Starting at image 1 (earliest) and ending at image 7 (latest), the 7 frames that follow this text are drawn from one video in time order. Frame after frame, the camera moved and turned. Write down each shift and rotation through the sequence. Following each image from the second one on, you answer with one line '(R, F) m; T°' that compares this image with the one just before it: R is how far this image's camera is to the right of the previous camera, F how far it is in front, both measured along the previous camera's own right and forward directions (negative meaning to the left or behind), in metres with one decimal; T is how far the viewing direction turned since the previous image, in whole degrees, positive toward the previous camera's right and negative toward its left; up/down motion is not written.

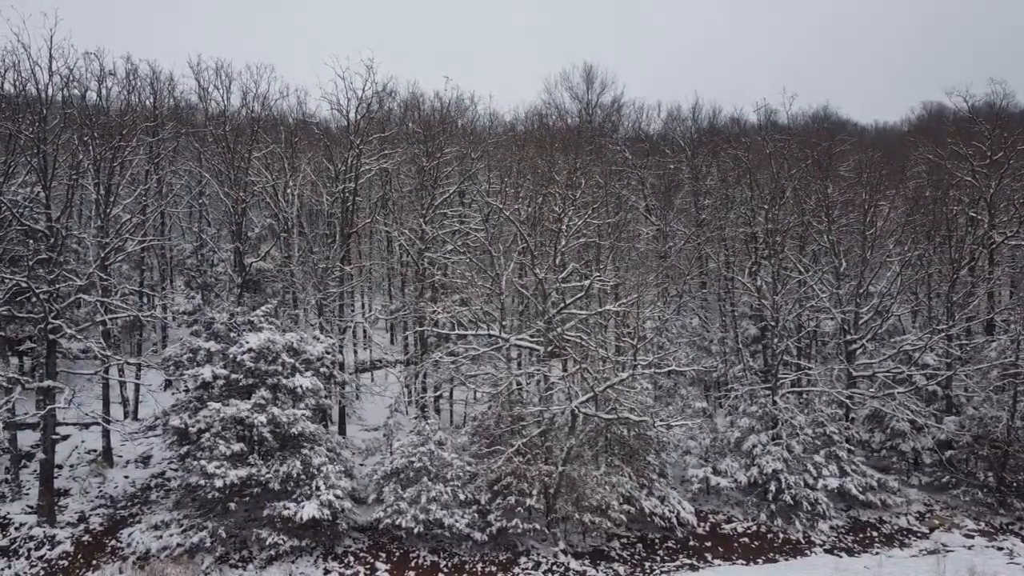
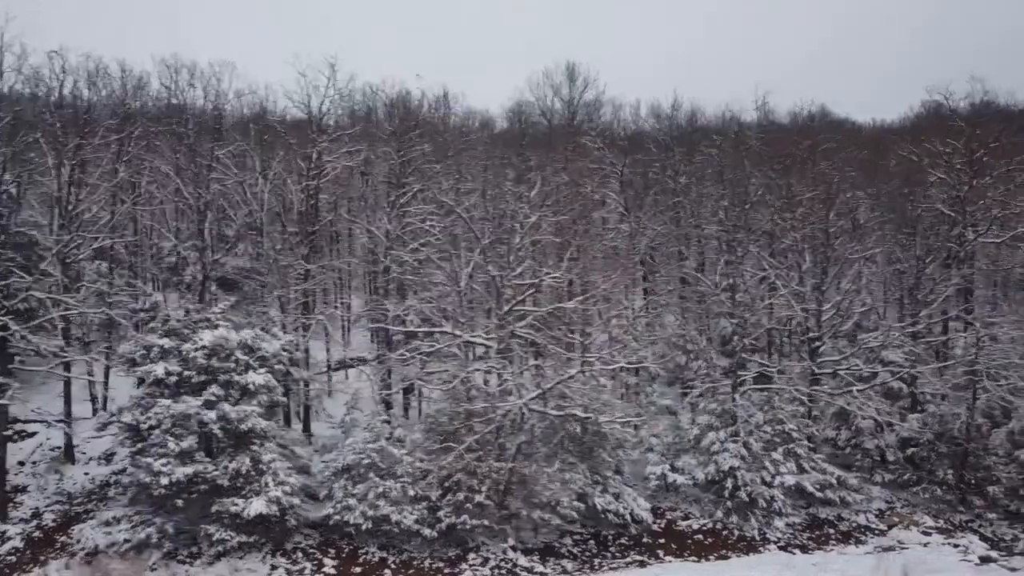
(+0.9, 0.0) m; 0°
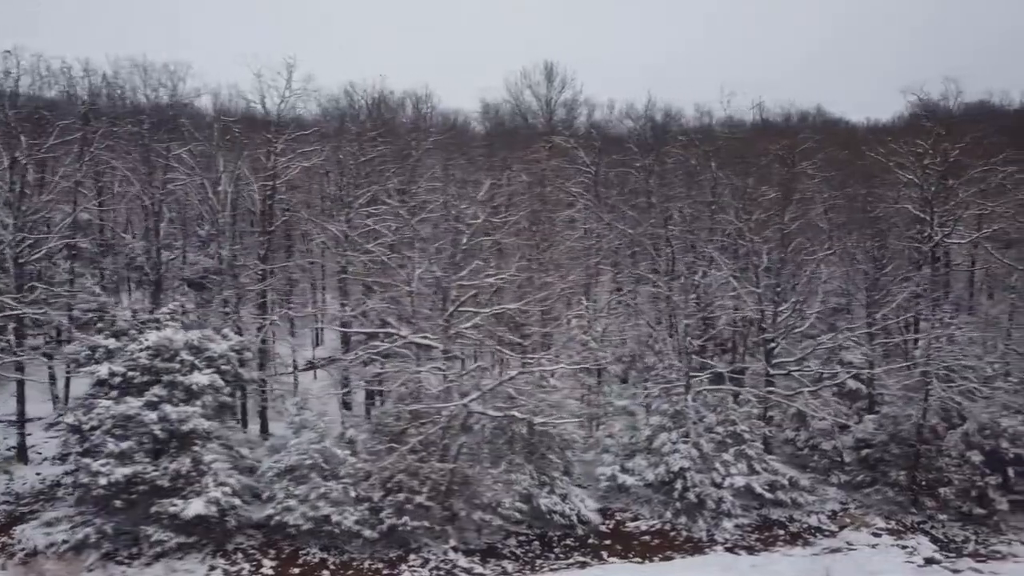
(+1.0, 0.0) m; 0°
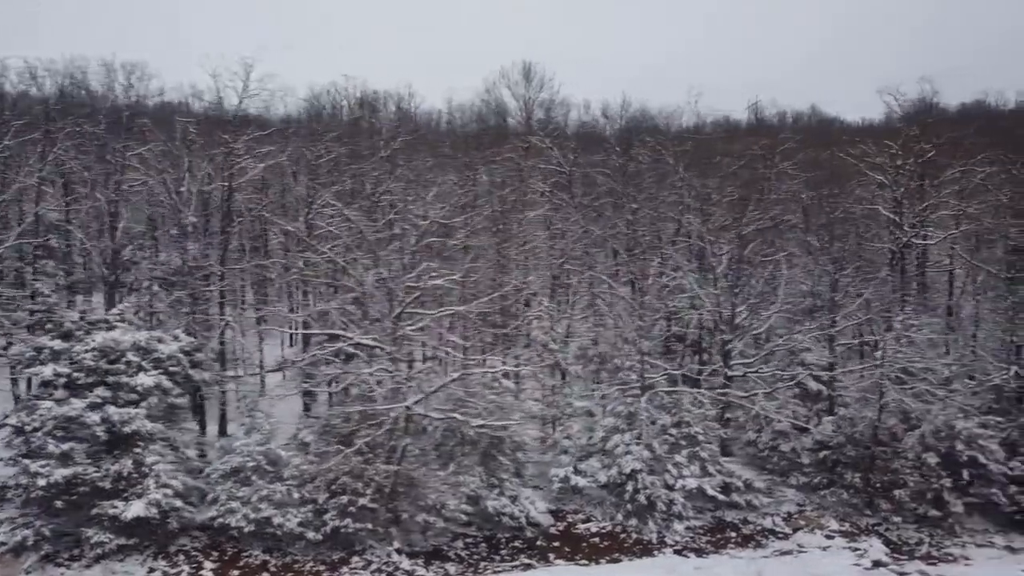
(+1.0, 0.0) m; 0°
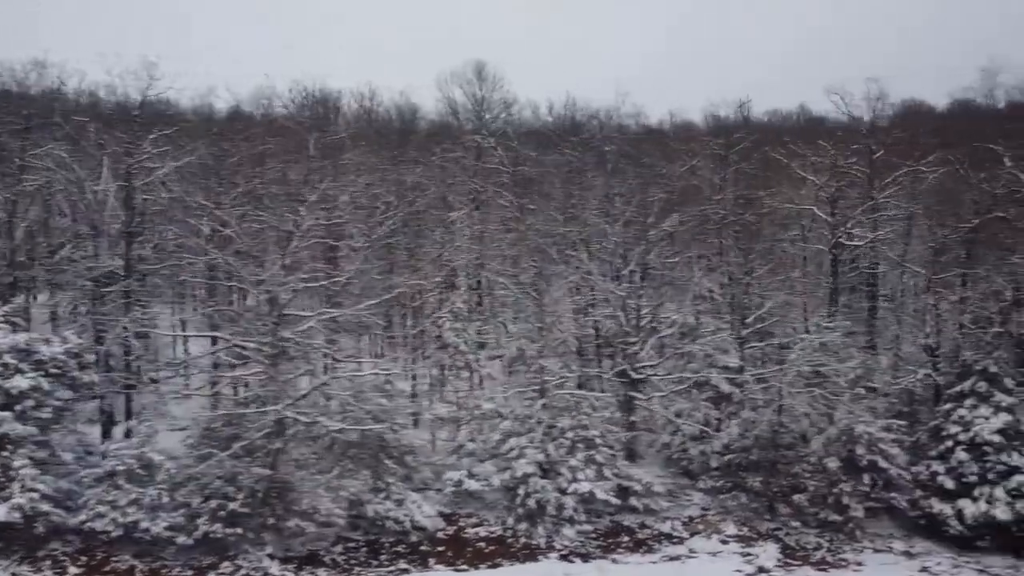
(+2.2, +0.2) m; 0°
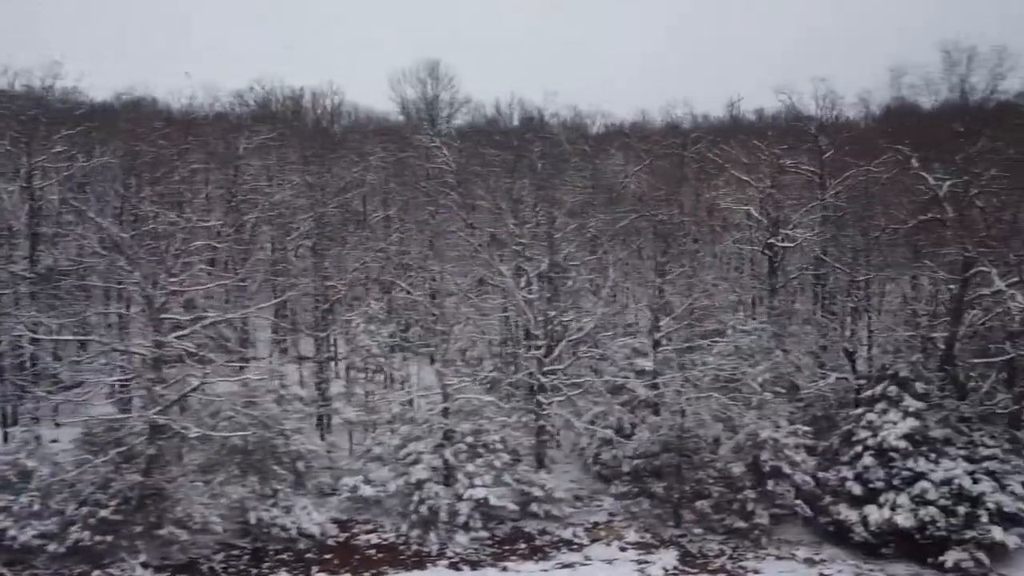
(+2.0, +0.3) m; 0°
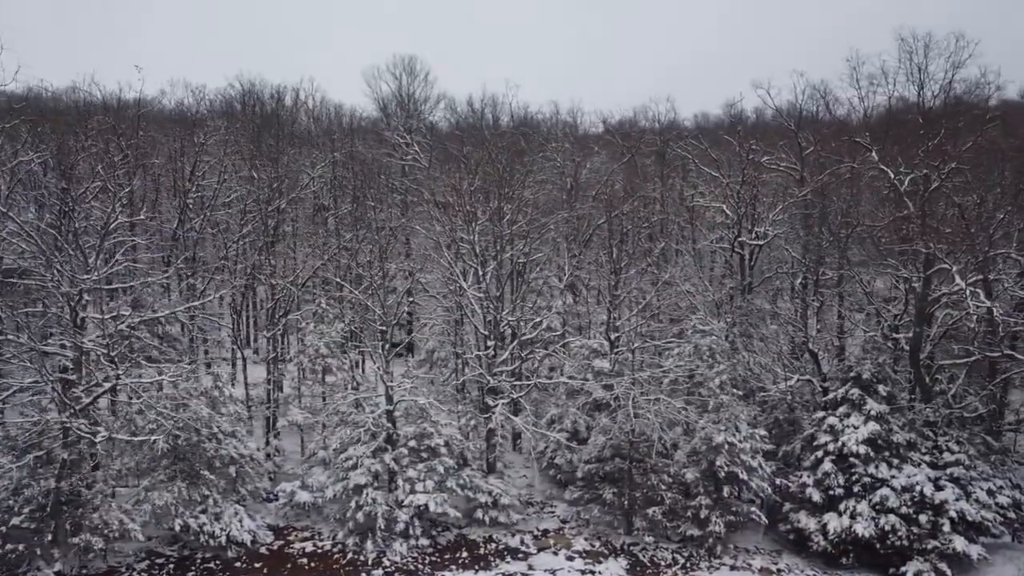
(+1.2, +0.6) m; 0°
